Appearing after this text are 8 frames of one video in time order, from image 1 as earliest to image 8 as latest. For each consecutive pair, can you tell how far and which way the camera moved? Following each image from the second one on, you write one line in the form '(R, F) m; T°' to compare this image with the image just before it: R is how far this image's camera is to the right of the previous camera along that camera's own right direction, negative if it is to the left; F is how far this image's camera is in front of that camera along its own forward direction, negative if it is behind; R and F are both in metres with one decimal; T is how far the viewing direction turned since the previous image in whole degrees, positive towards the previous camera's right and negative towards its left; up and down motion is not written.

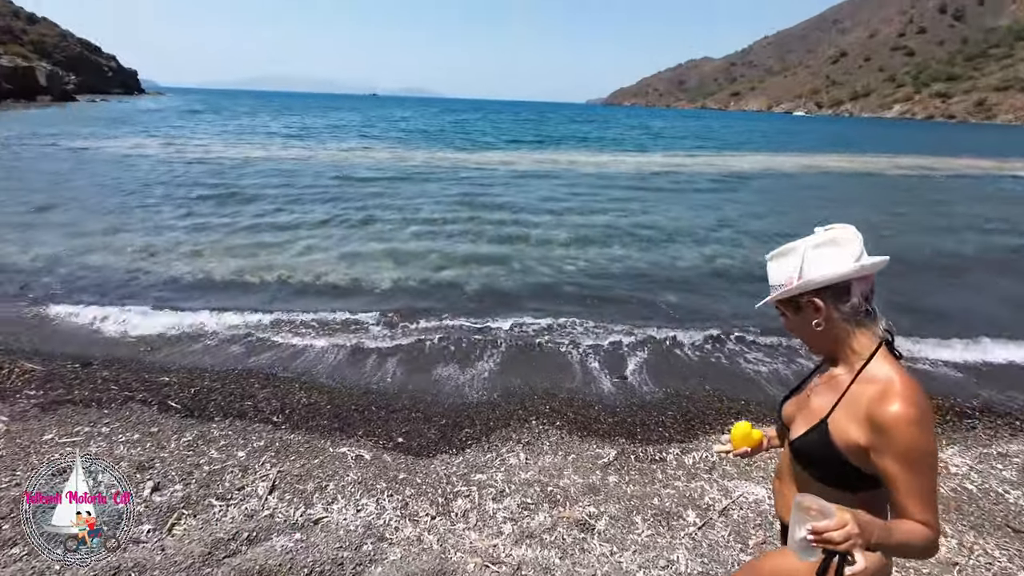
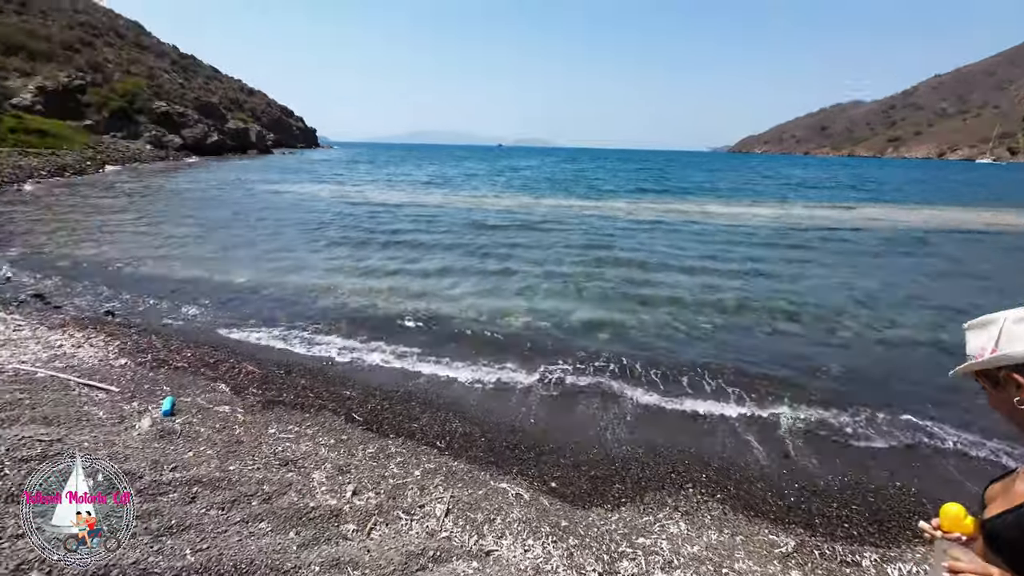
(-0.6, -0.2) m; -14°
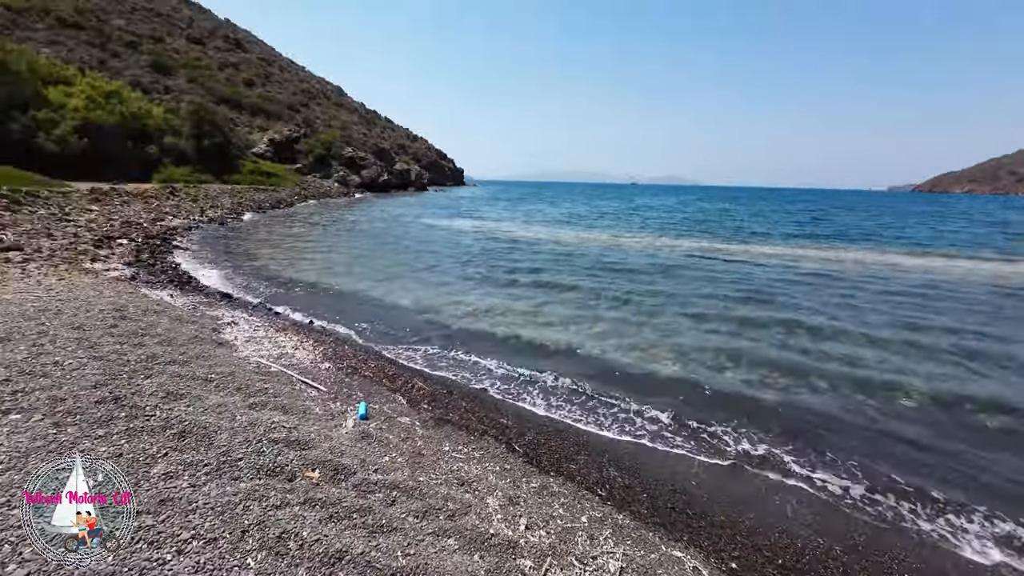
(-0.6, -0.1) m; -16°
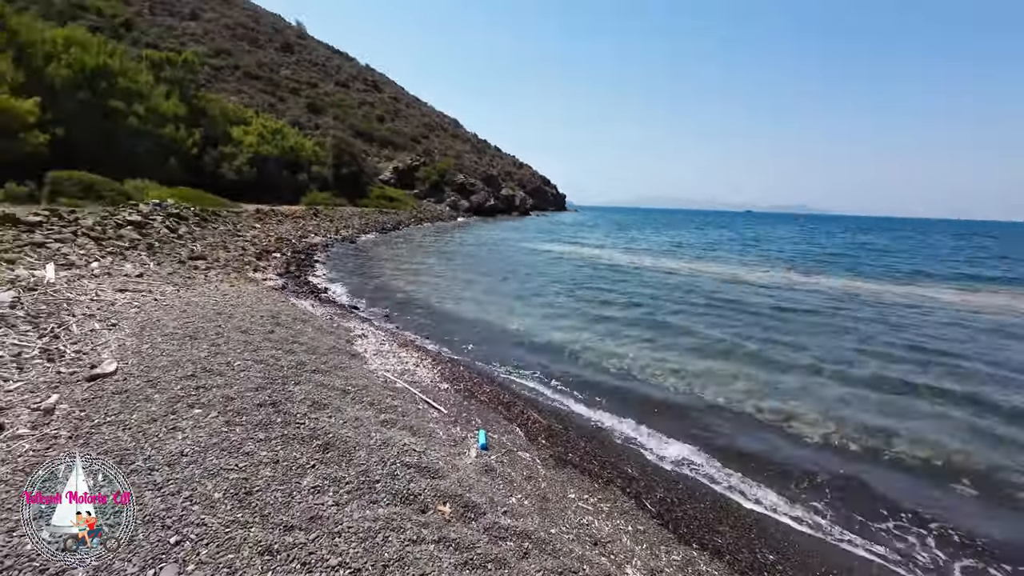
(-0.5, +0.3) m; -13°
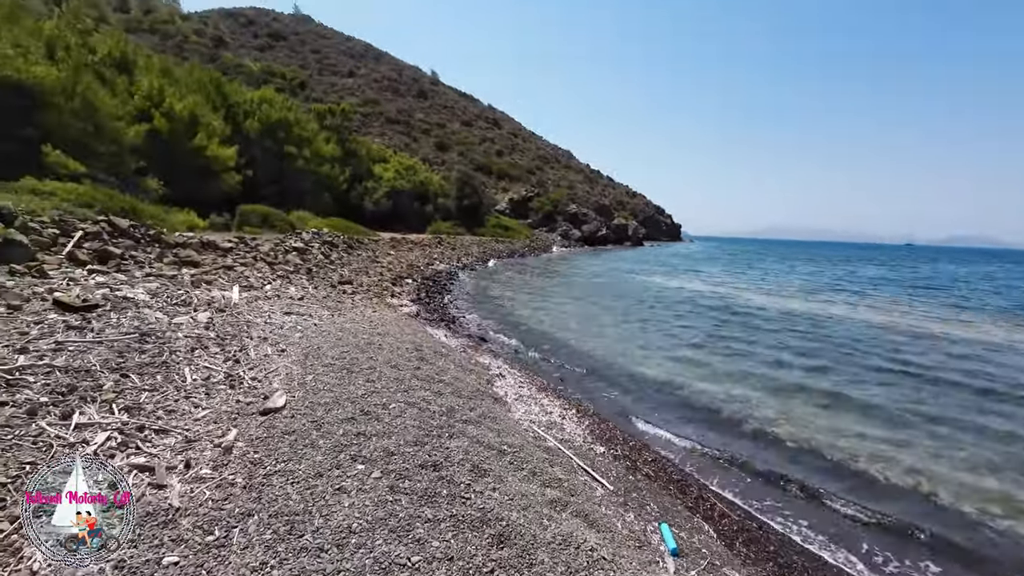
(-1.1, +0.8) m; -14°
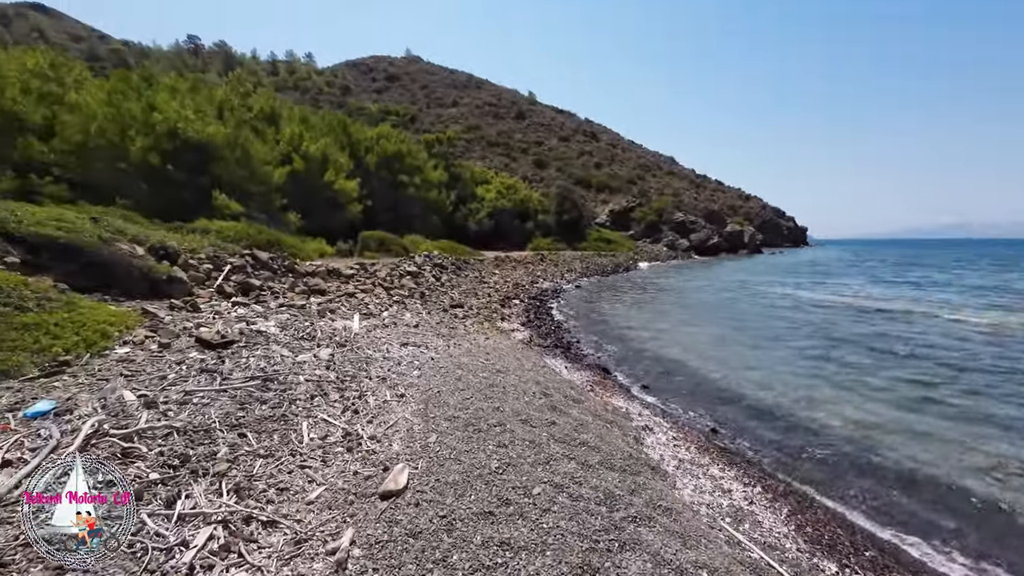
(-0.8, +1.4) m; -13°
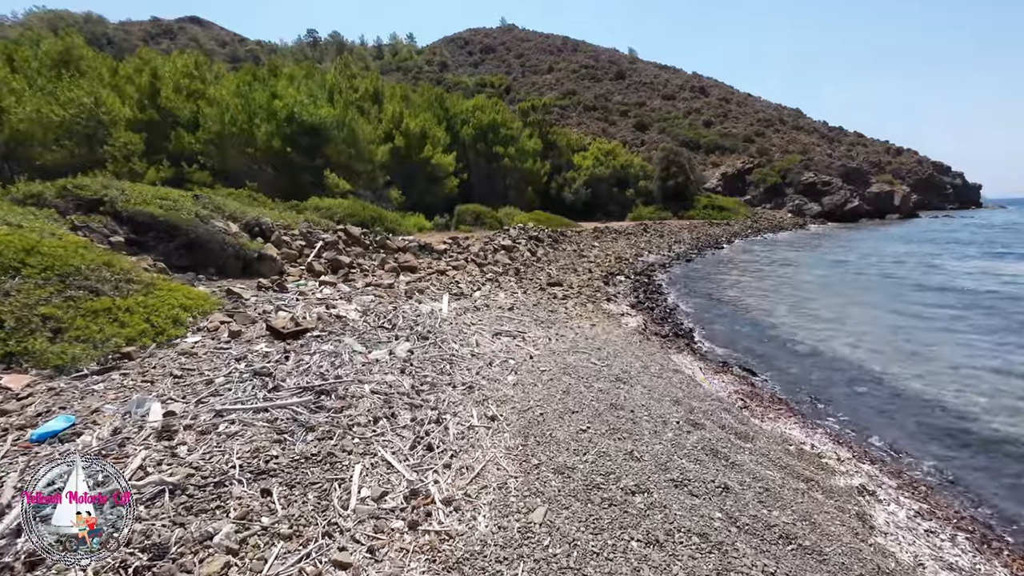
(-0.5, +2.2) m; -12°
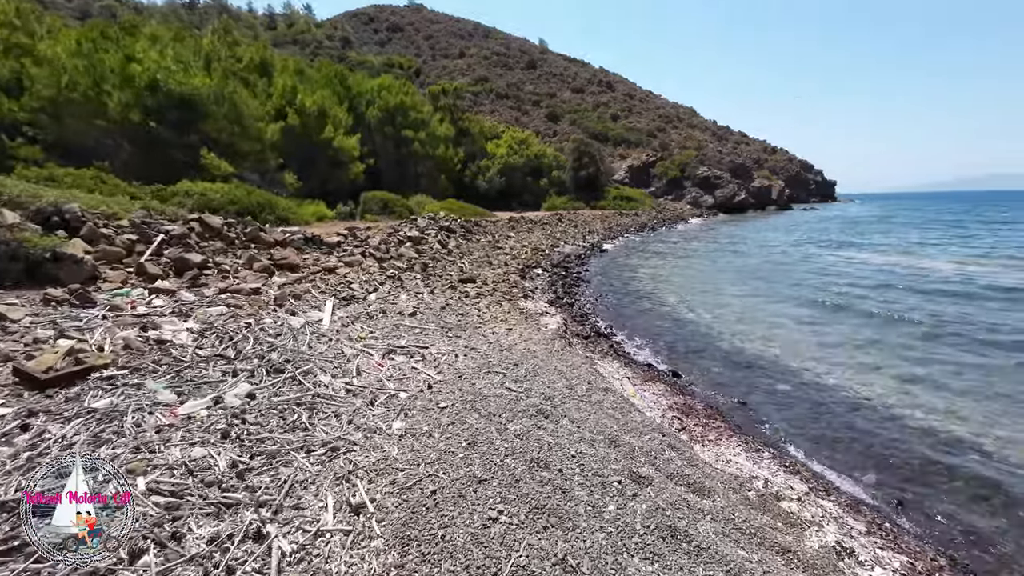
(+0.4, +1.7) m; +11°
